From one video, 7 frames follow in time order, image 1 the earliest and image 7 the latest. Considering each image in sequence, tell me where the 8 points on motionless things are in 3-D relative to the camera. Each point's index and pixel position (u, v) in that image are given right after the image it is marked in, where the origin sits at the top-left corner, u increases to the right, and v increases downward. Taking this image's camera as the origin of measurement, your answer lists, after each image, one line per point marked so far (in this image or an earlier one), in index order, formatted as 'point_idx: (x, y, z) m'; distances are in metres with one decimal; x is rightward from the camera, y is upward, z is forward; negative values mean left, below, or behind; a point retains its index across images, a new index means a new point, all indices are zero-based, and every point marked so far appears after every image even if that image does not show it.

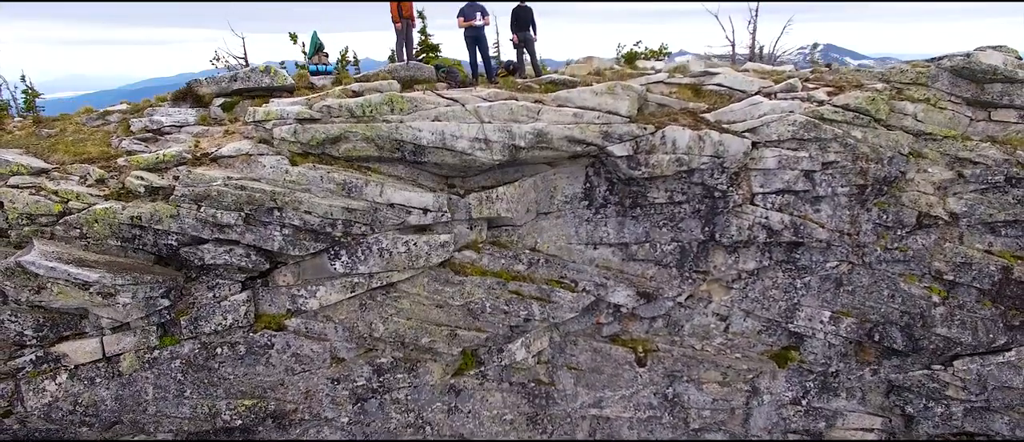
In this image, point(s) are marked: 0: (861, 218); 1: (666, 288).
0: (+8.6, +0.1, +12.8) m
1: (+3.5, -1.6, +12.0) m
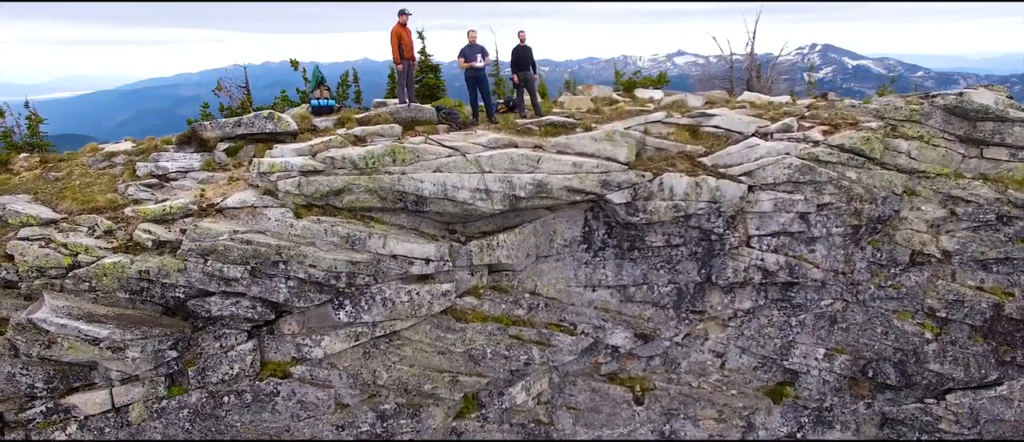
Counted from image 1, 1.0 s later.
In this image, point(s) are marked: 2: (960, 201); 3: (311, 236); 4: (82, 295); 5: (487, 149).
0: (+8.6, -0.9, +13.0) m
1: (+3.5, -2.5, +12.2) m
2: (+11.5, +0.5, +13.4) m
3: (-3.7, -0.3, +9.6) m
4: (-7.6, -1.3, +9.3) m
5: (-0.5, +1.5, +10.8) m
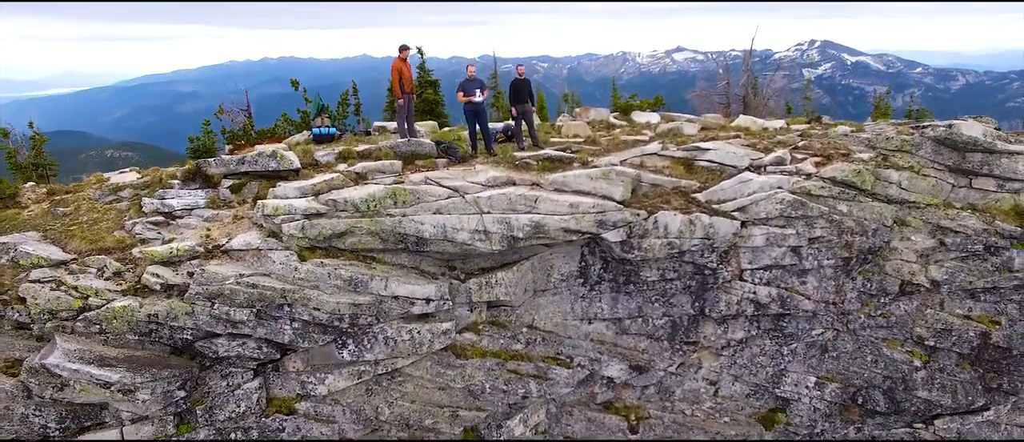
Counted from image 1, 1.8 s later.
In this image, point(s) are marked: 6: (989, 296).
0: (+8.5, -1.7, +13.3) m
1: (+3.5, -3.3, +12.5) m
2: (+11.4, -0.2, +13.7) m
3: (-3.7, -1.1, +9.9) m
4: (-7.7, -2.1, +9.6) m
5: (-0.6, +0.7, +11.1) m
6: (+12.6, -2.0, +13.8) m
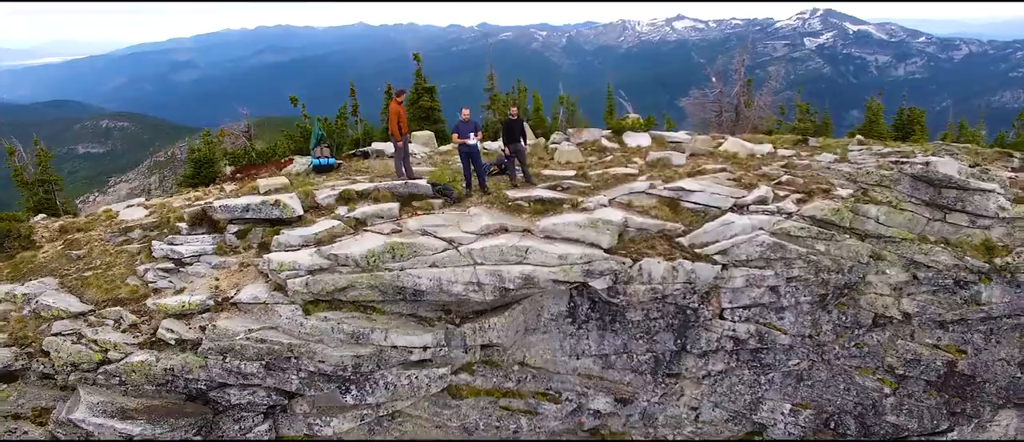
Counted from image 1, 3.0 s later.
0: (+8.4, -2.7, +14.1) m
1: (+3.3, -4.3, +13.3) m
2: (+11.2, -1.2, +14.4) m
3: (-3.9, -2.3, +10.6) m
4: (-7.9, -3.3, +10.3) m
5: (-0.7, -0.4, +11.7) m
6: (+12.4, -2.9, +14.6) m
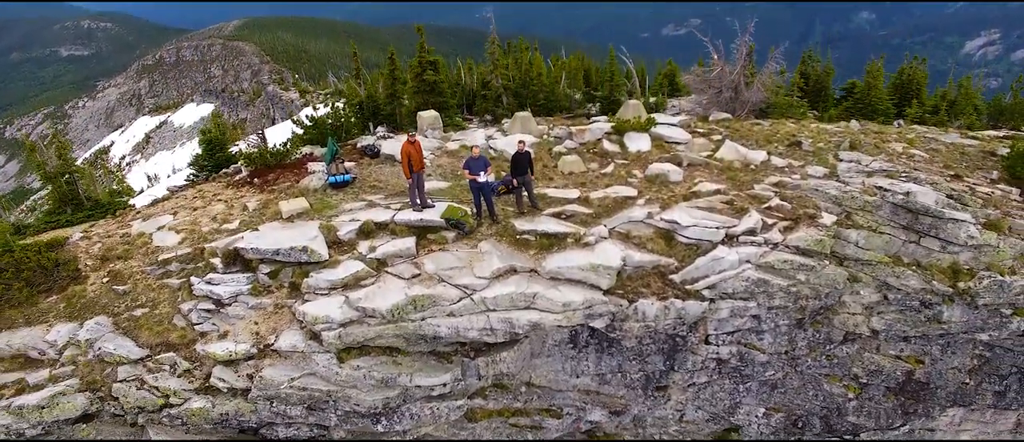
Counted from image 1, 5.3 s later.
0: (+8.6, -3.5, +15.7) m
1: (+3.5, -5.3, +15.1) m
2: (+11.4, -2.0, +15.7) m
3: (-3.7, -3.6, +12.1) m
4: (-7.6, -4.6, +11.9) m
5: (-0.5, -1.6, +12.9) m
6: (+12.6, -3.7, +16.2) m
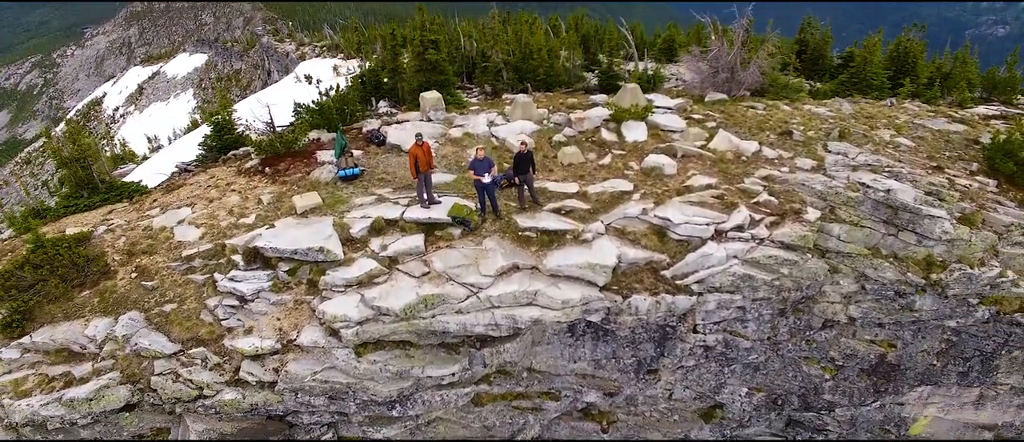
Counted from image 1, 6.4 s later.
0: (+8.6, -3.3, +16.8) m
1: (+3.6, -5.2, +16.4) m
2: (+11.5, -1.9, +16.8) m
3: (-3.6, -3.8, +13.2) m
4: (-7.5, -4.8, +13.1) m
5: (-0.4, -1.7, +13.9) m
6: (+12.6, -3.5, +17.4) m
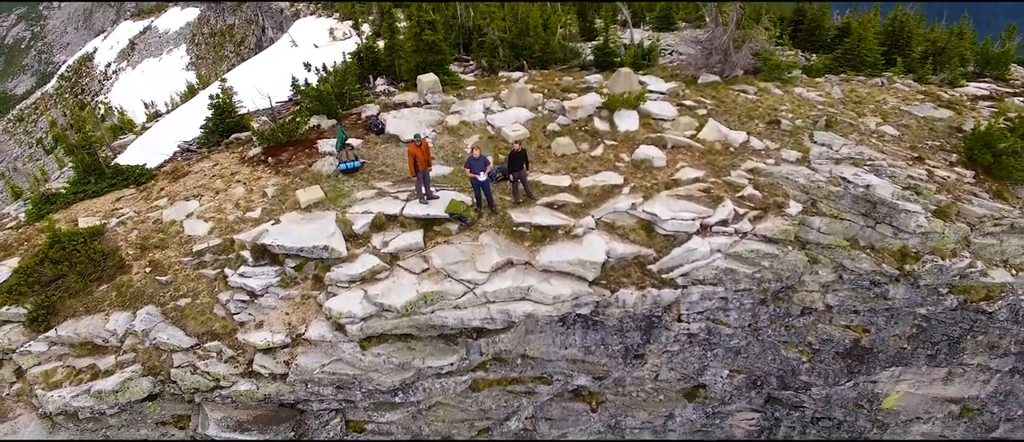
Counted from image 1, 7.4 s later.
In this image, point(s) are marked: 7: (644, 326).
0: (+8.5, -3.1, +17.8) m
1: (+3.4, -5.0, +17.5) m
2: (+11.3, -1.7, +17.7) m
3: (-3.7, -3.8, +14.2) m
4: (-7.7, -4.9, +14.1) m
5: (-0.6, -1.7, +14.8) m
6: (+12.5, -3.2, +18.4) m
7: (+4.2, -3.4, +16.8) m
